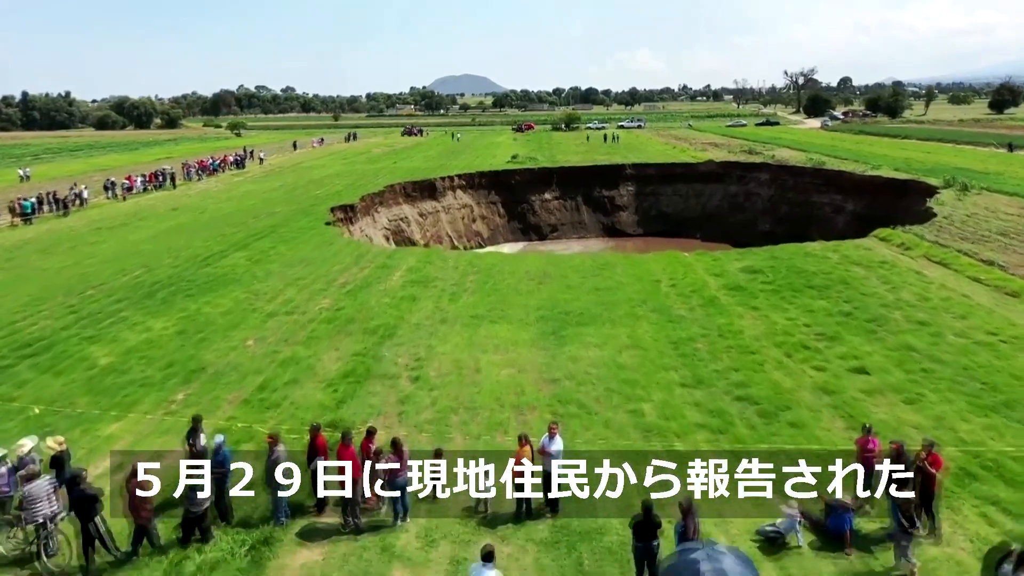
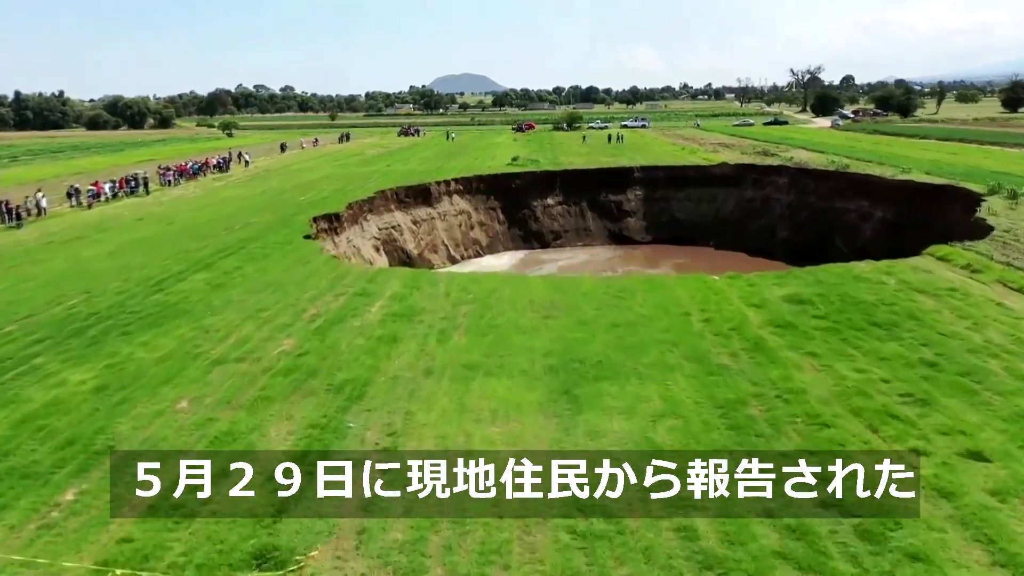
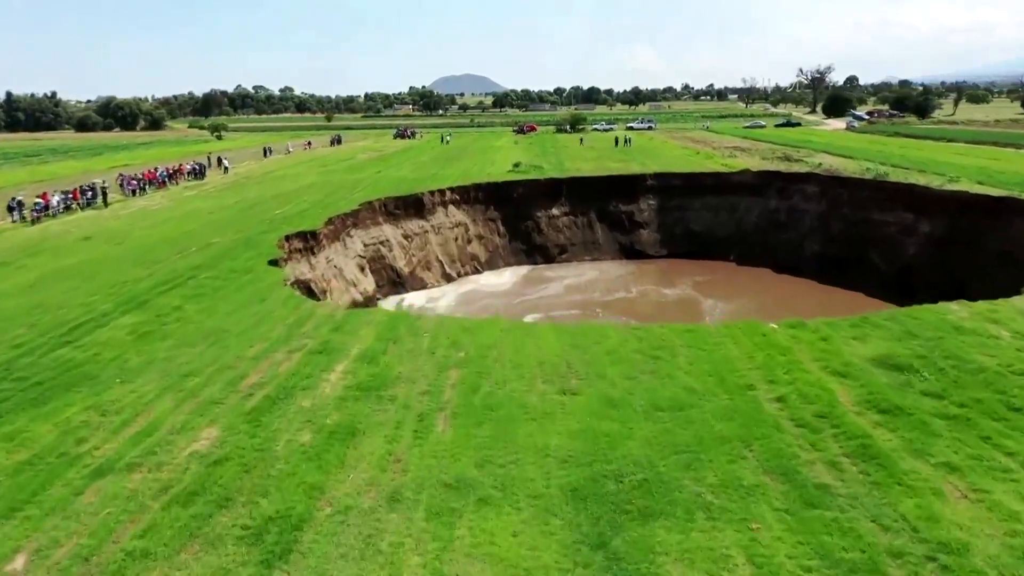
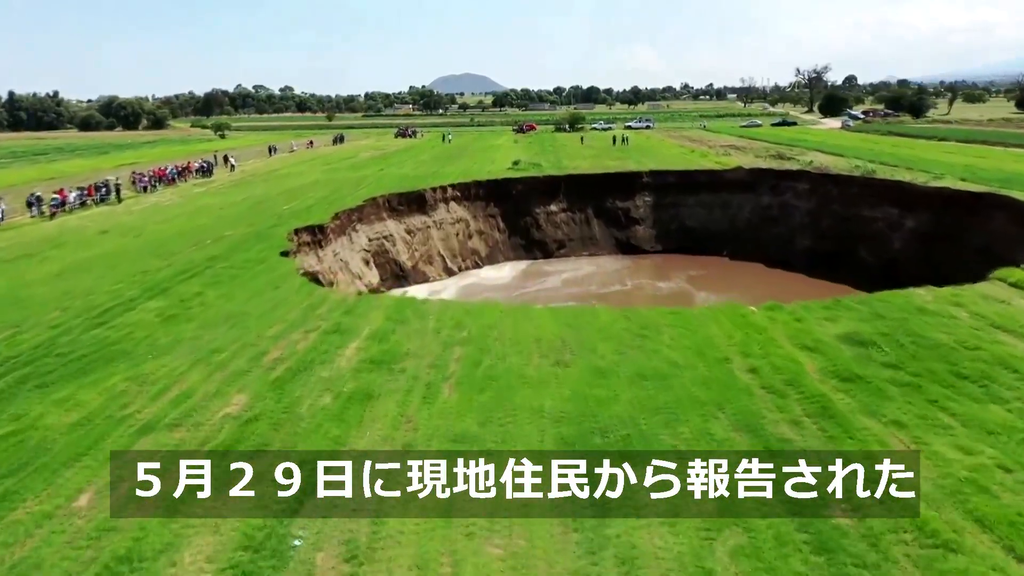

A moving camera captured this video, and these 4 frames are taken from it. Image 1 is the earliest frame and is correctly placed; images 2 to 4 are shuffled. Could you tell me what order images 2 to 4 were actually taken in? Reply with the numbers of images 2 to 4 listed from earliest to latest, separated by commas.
2, 4, 3
